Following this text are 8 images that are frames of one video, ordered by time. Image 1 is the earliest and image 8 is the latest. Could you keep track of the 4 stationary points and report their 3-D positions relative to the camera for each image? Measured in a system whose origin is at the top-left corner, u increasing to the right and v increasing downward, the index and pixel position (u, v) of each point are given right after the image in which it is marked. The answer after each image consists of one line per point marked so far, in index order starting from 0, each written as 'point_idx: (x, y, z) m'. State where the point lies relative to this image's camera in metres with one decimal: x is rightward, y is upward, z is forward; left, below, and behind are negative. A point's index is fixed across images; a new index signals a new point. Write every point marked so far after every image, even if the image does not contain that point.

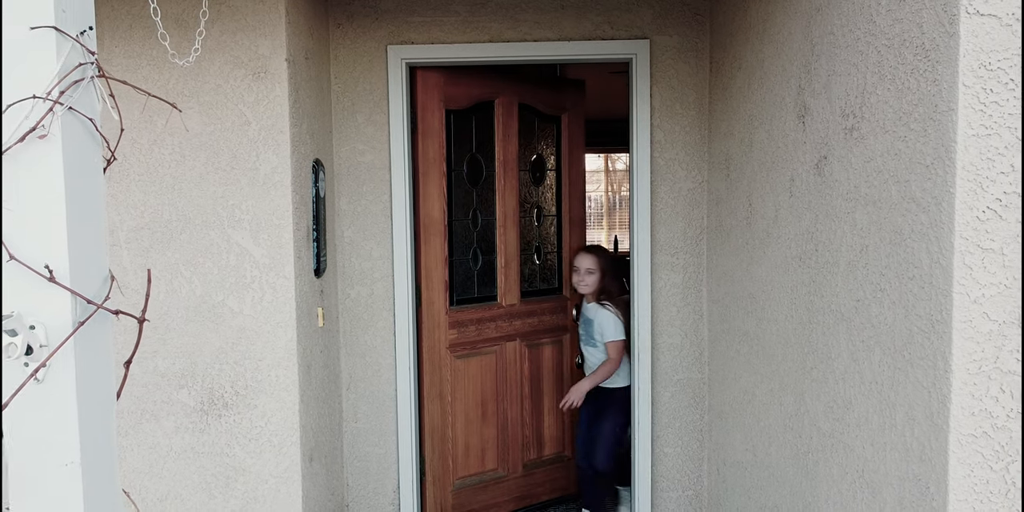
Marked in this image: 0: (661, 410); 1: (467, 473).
0: (+0.6, -0.6, +2.8) m
1: (-0.2, -0.9, +2.9) m
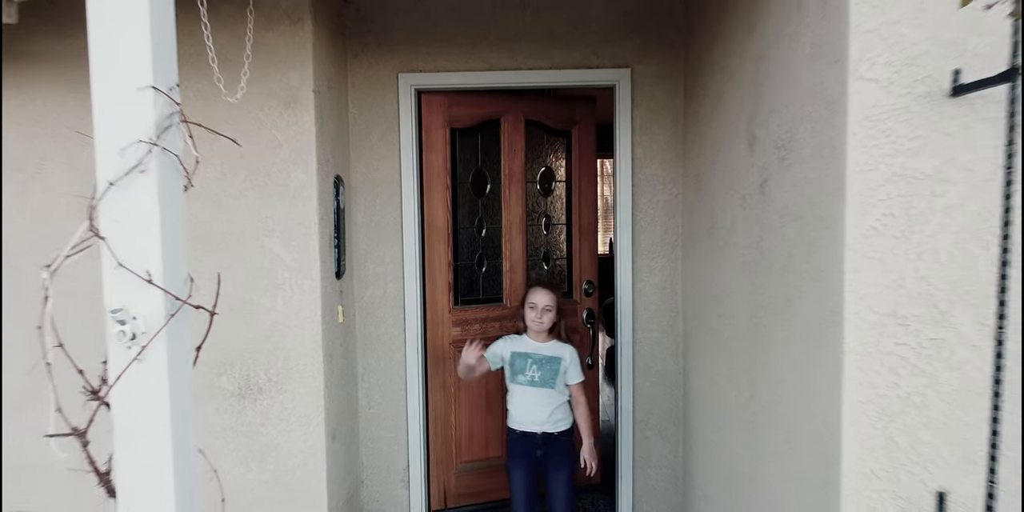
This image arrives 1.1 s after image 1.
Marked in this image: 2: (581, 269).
0: (+0.6, -0.6, +3.1) m
1: (-0.2, -1.0, +3.3) m
2: (+0.4, -0.1, +3.2) m
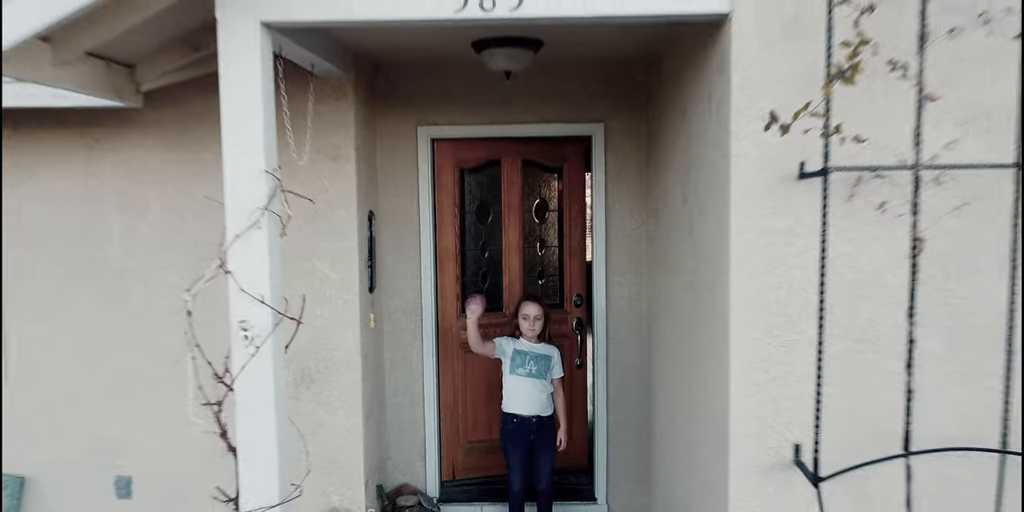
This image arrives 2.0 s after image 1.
0: (+0.6, -0.7, +3.8) m
1: (-0.2, -1.1, +4.0) m
2: (+0.3, -0.2, +3.9) m
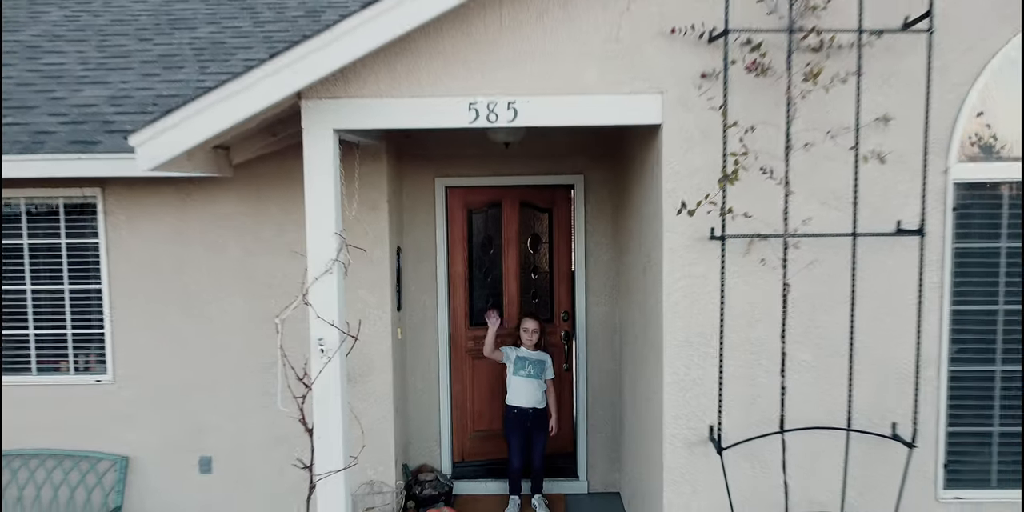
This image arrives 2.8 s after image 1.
0: (+0.5, -0.9, +4.7) m
1: (-0.2, -1.2, +4.9) m
2: (+0.3, -0.3, +4.8) m
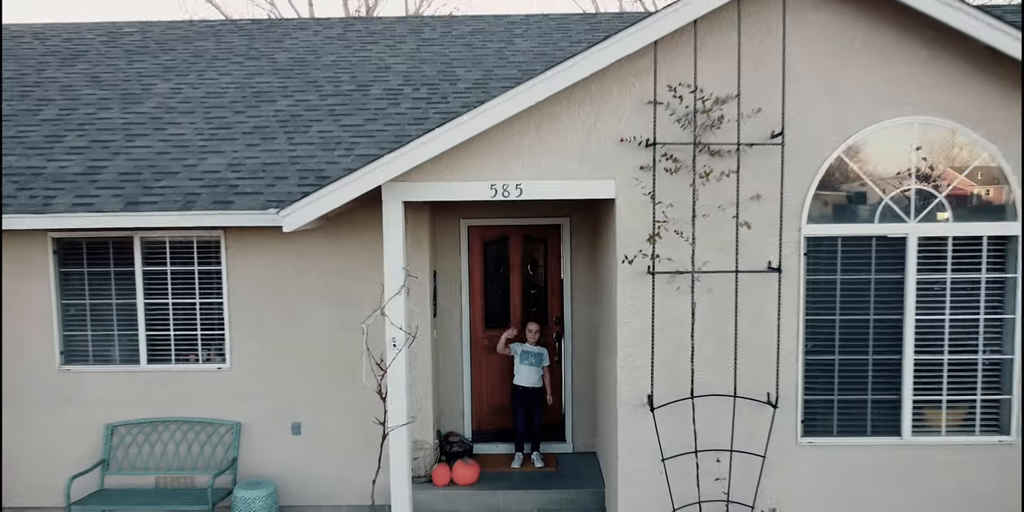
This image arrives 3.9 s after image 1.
0: (+0.6, -1.1, +6.4) m
1: (-0.2, -1.4, +6.6) m
2: (+0.4, -0.5, +6.5) m
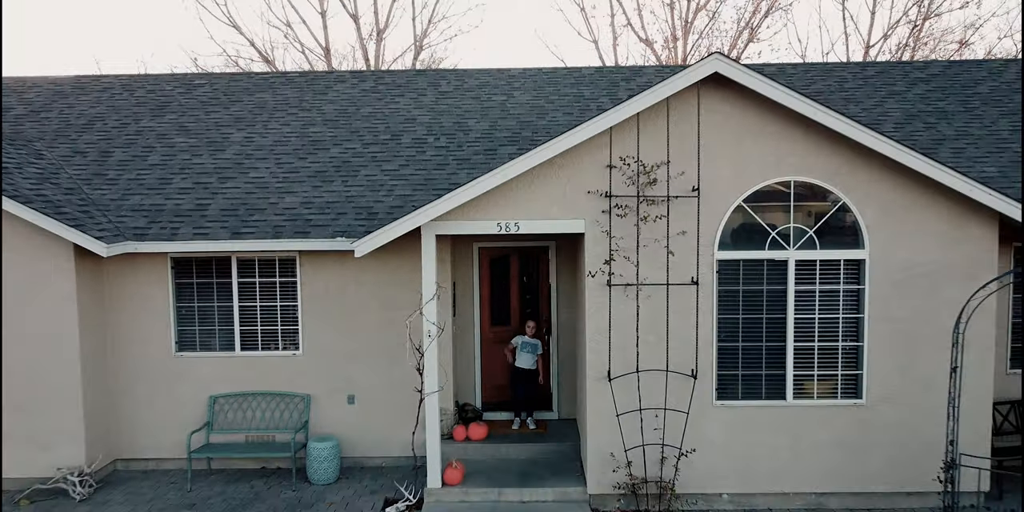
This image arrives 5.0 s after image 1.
0: (+0.6, -1.2, +8.4) m
1: (-0.2, -1.6, +8.6) m
2: (+0.4, -0.7, +8.5) m
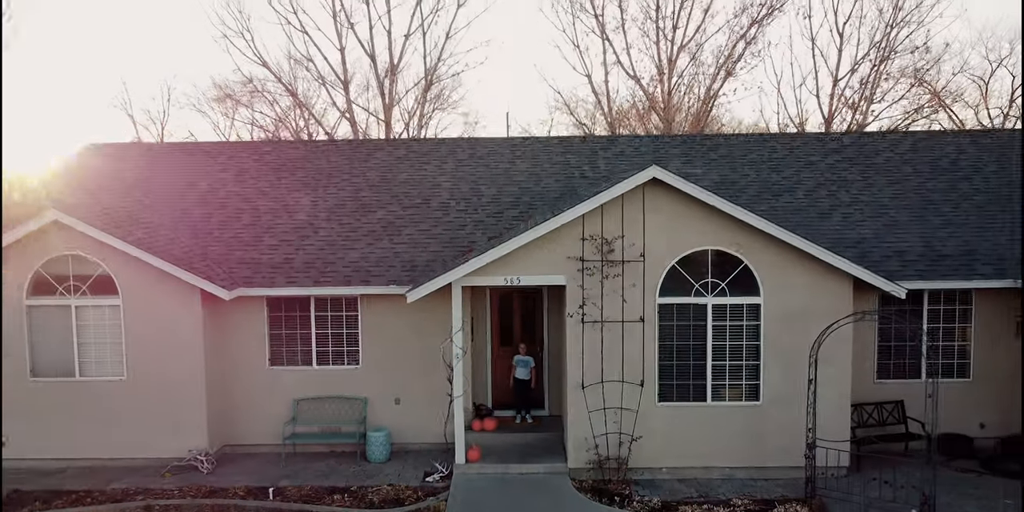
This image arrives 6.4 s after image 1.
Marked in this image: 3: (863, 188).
0: (+0.6, -1.9, +11.3) m
1: (-0.1, -2.2, +11.5) m
2: (+0.4, -1.3, +11.4) m
3: (+6.2, +1.2, +12.3) m
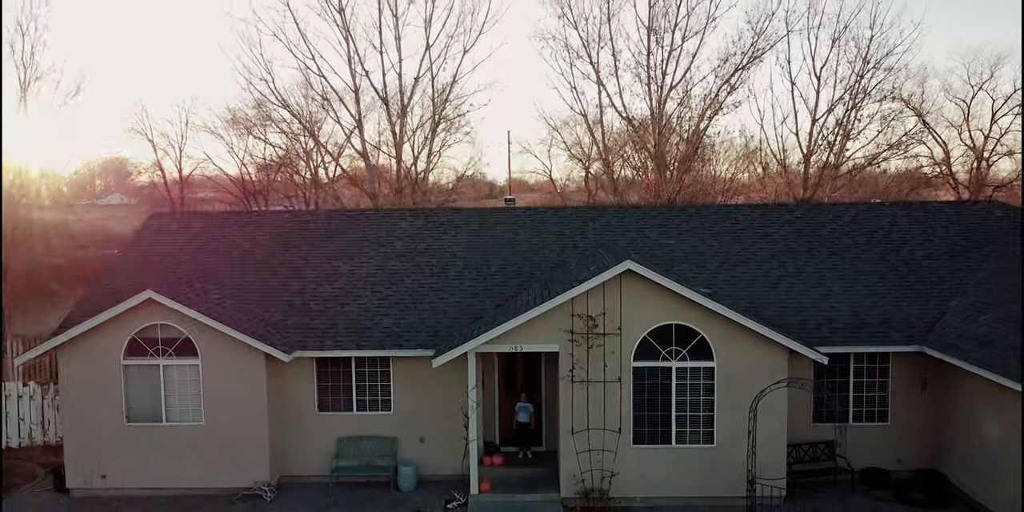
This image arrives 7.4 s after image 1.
0: (+0.7, -3.1, +13.8) m
1: (-0.1, -3.5, +13.9) m
2: (+0.5, -2.6, +13.8) m
3: (+6.3, -0.1, +14.7) m
